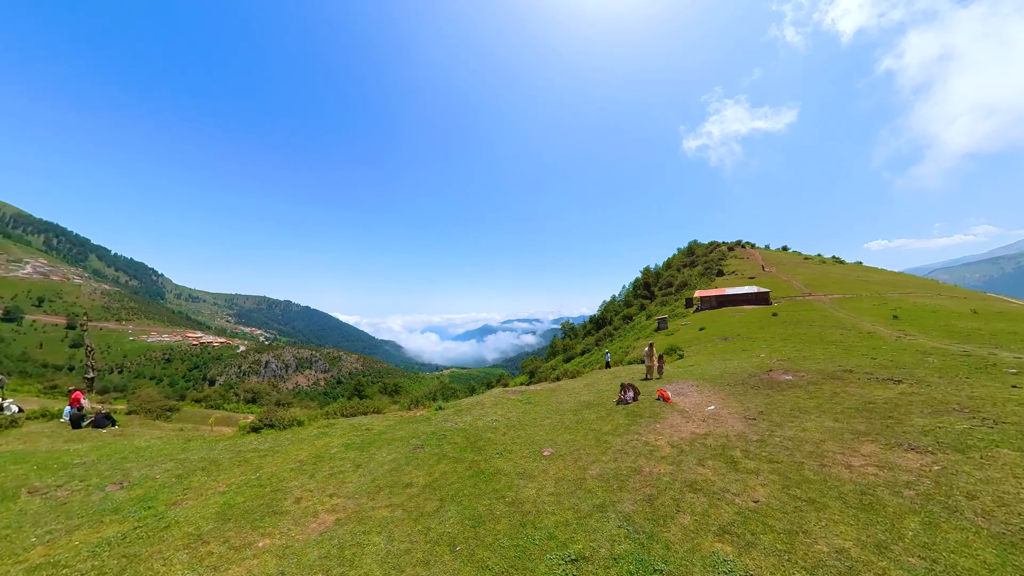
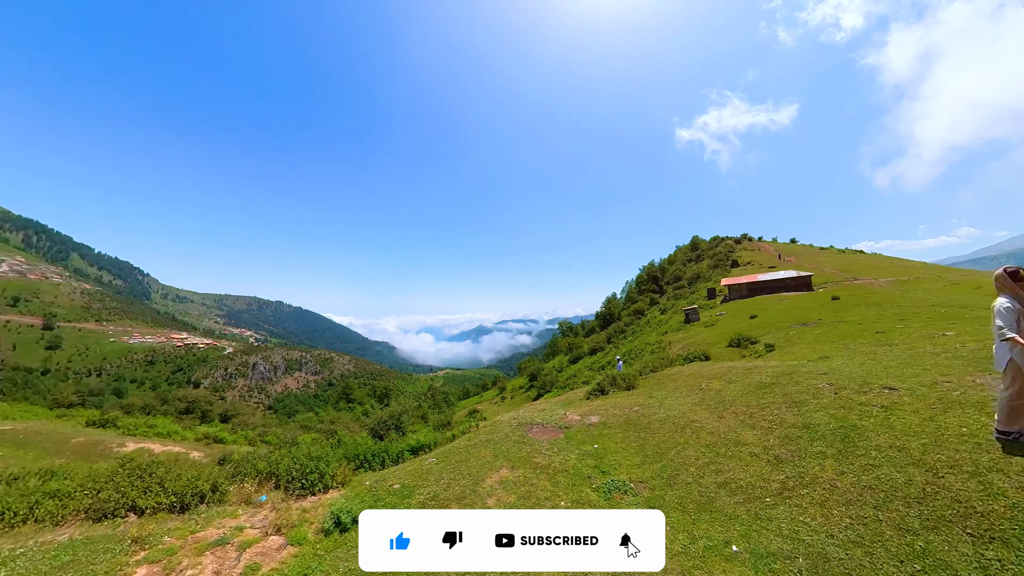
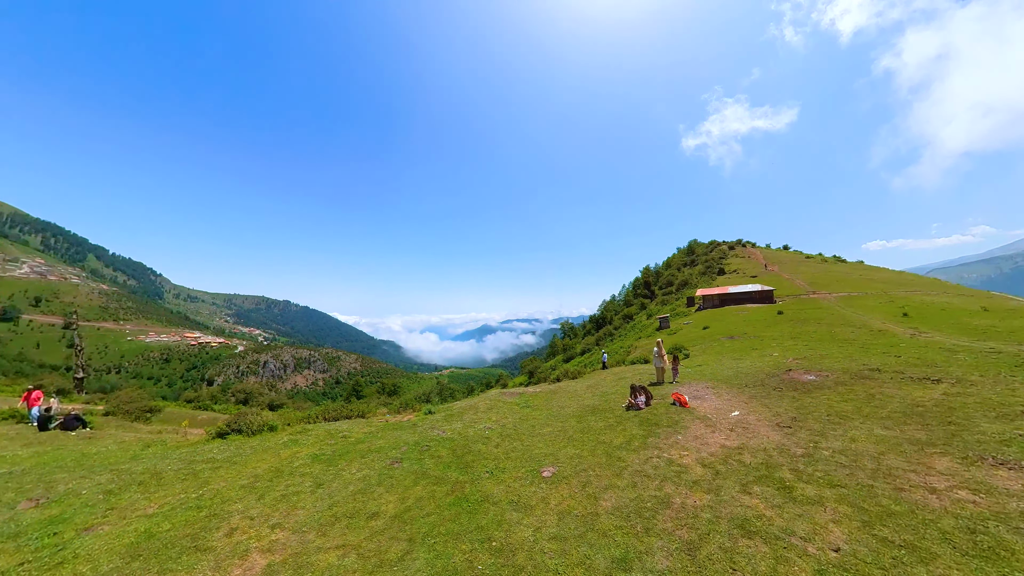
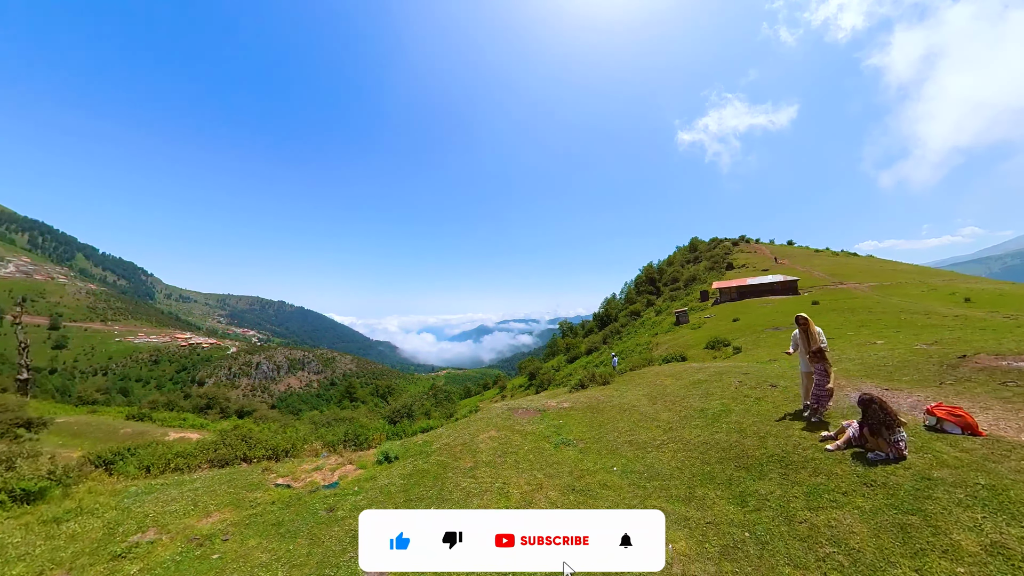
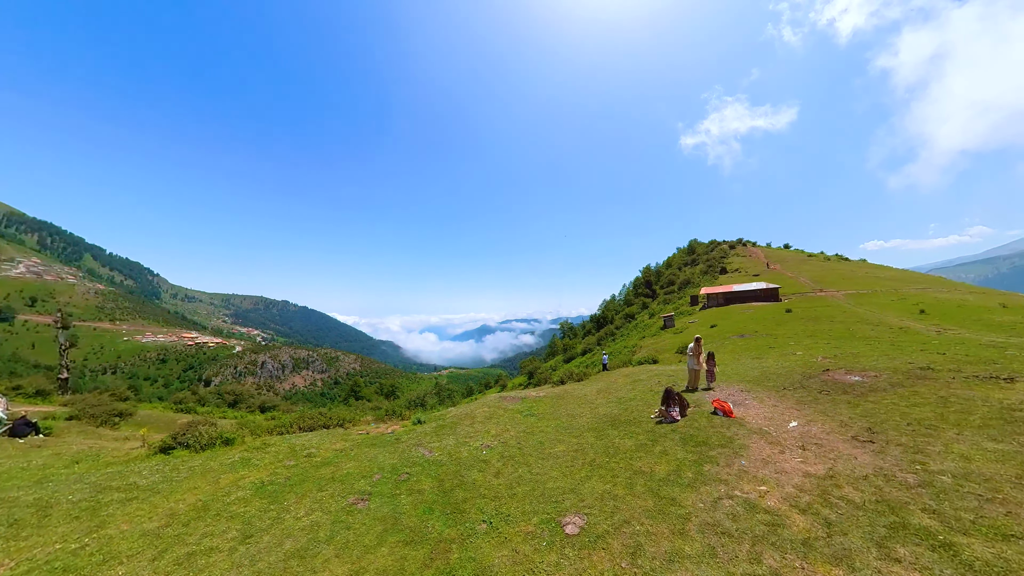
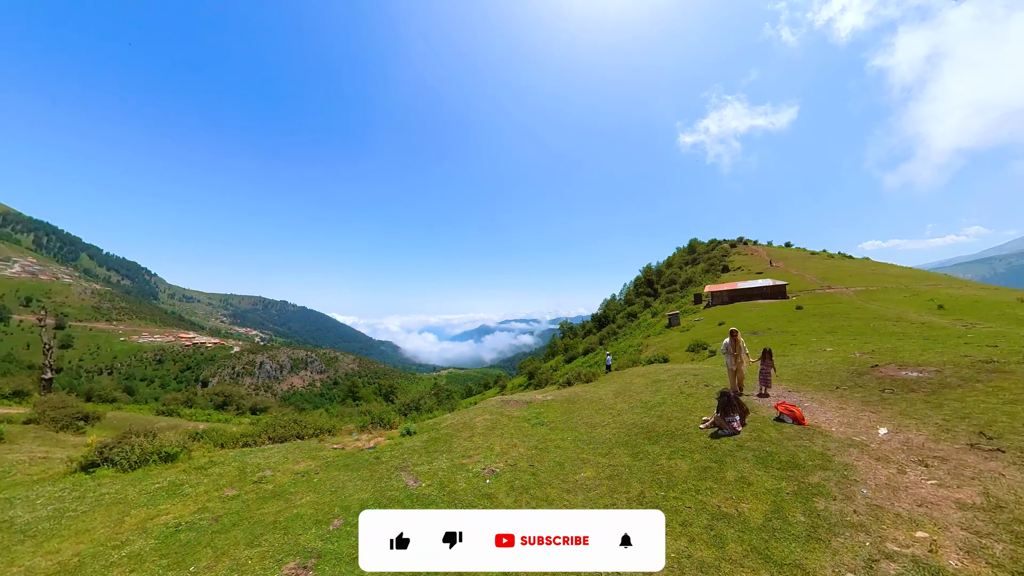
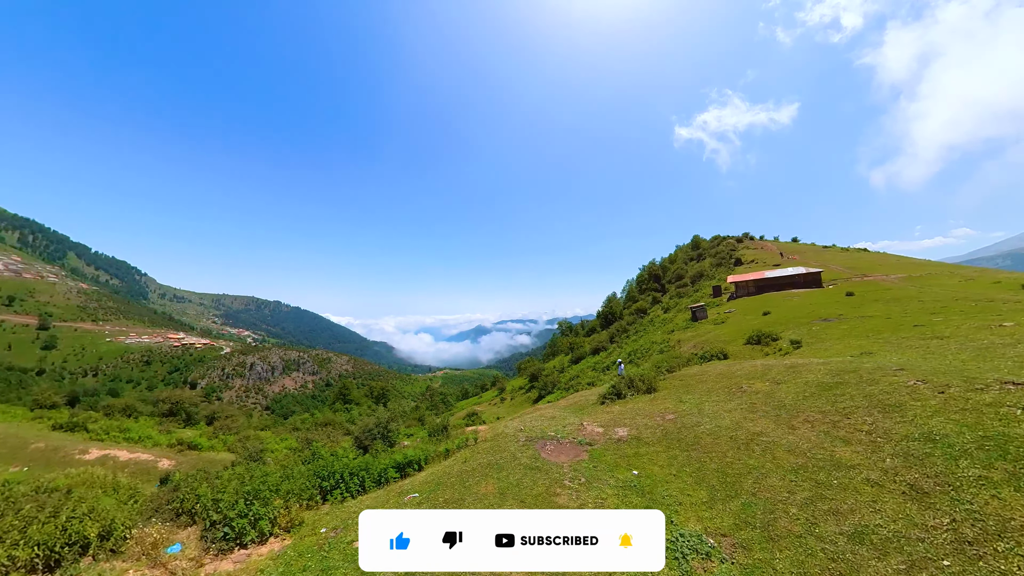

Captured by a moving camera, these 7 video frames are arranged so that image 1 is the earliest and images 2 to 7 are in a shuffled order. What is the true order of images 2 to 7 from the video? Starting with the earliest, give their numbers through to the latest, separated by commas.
3, 5, 6, 4, 2, 7
